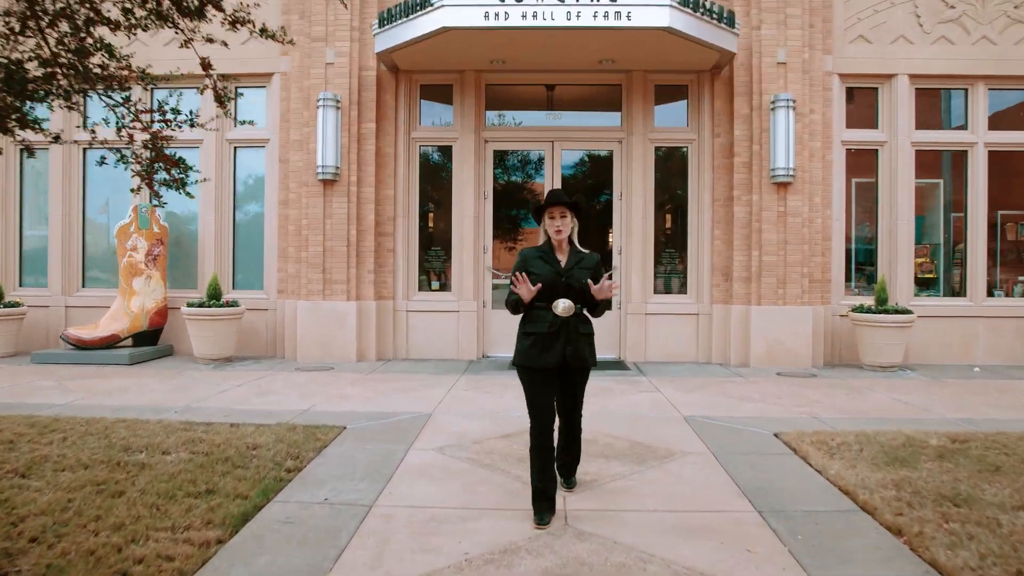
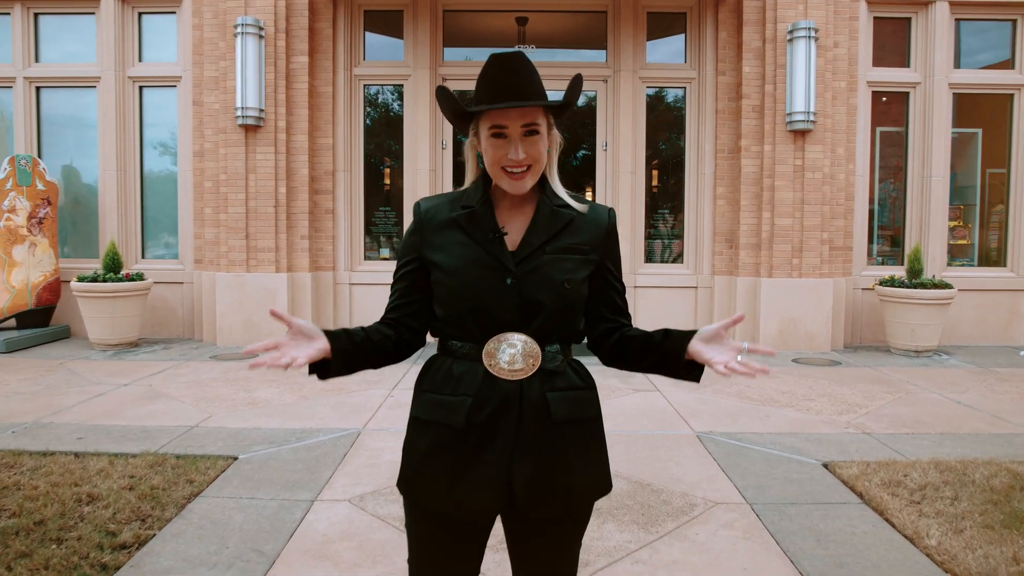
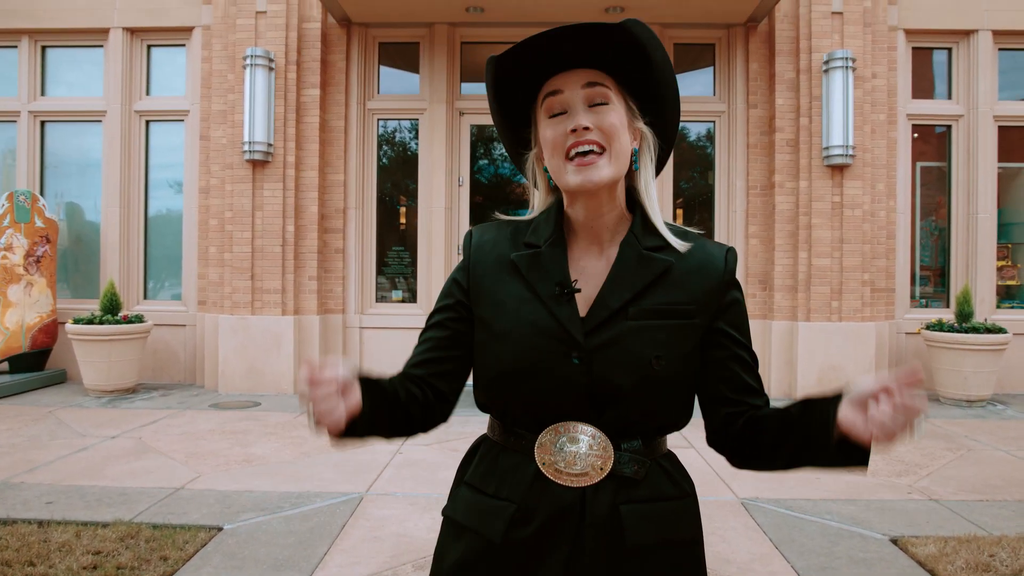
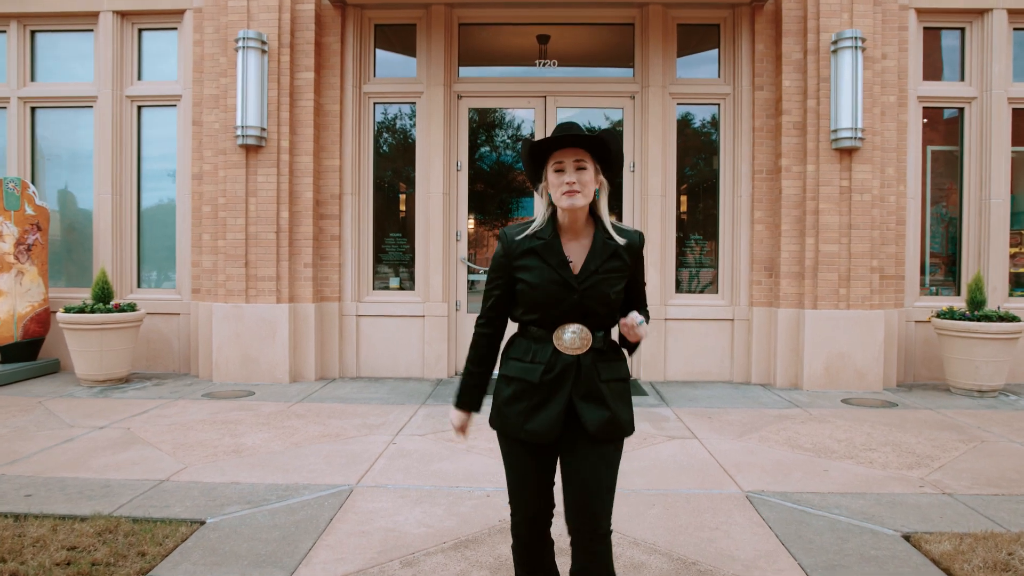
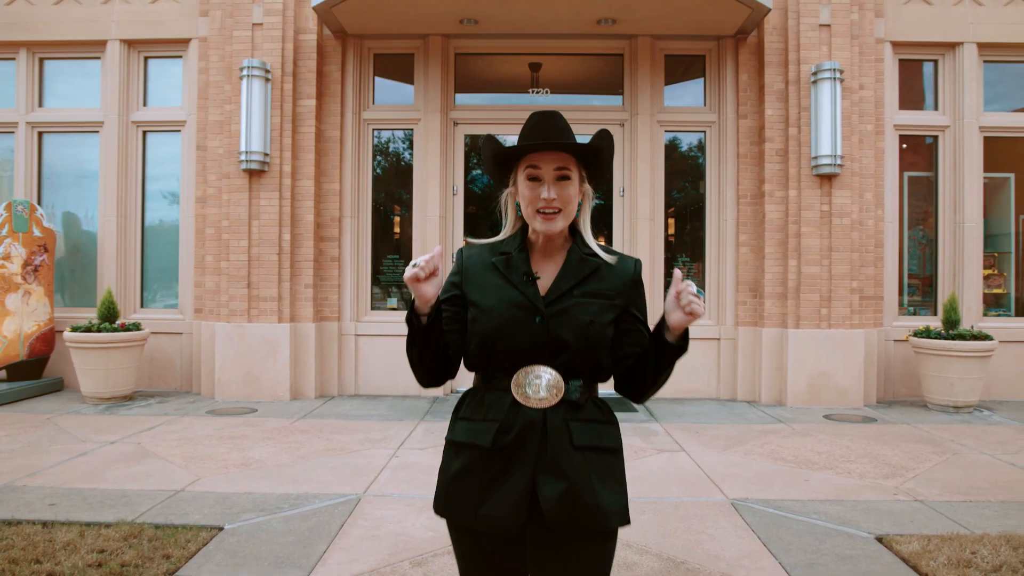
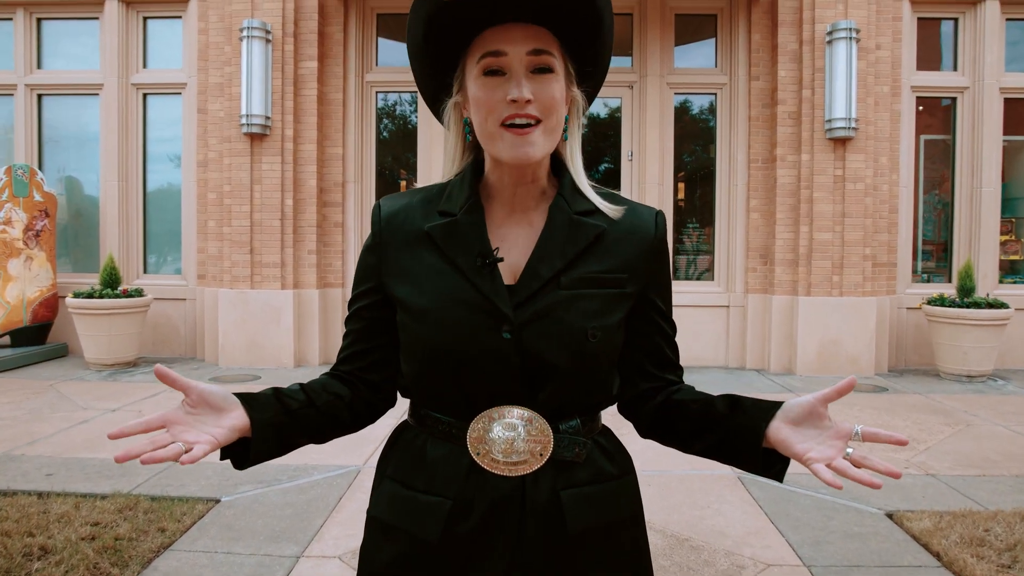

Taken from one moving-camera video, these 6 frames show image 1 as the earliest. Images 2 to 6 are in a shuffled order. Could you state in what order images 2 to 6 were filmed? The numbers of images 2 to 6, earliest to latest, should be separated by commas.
2, 6, 3, 5, 4
